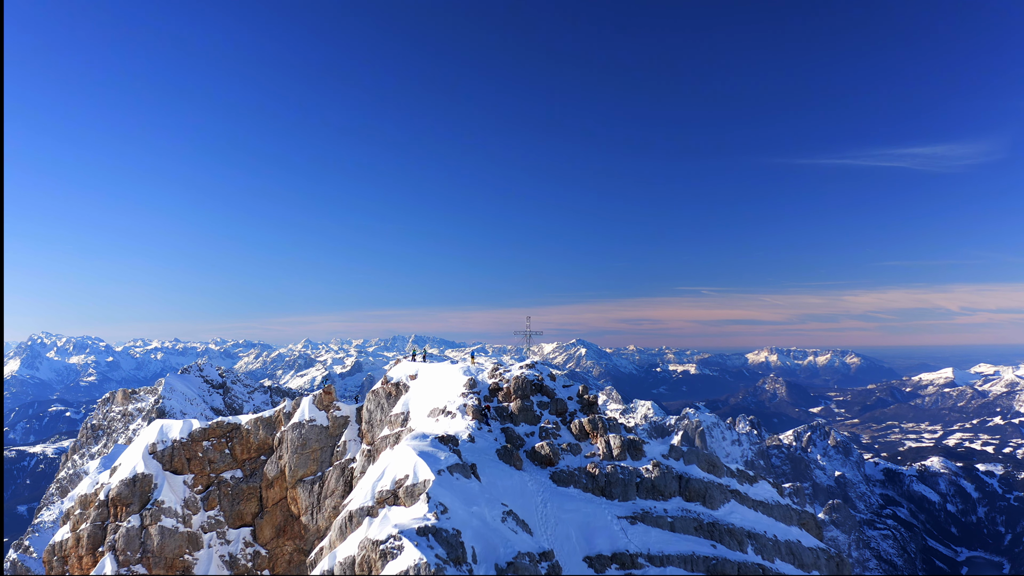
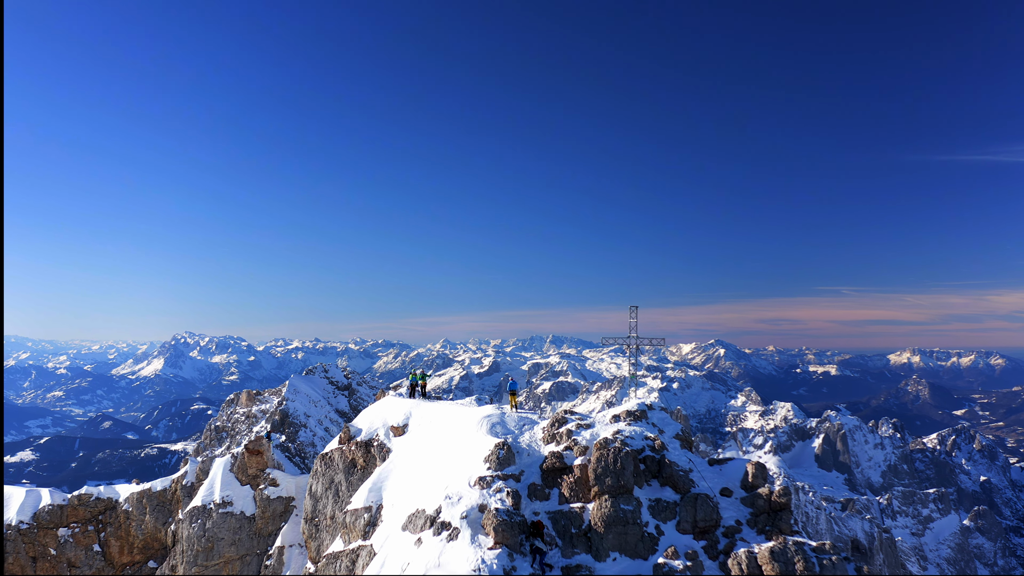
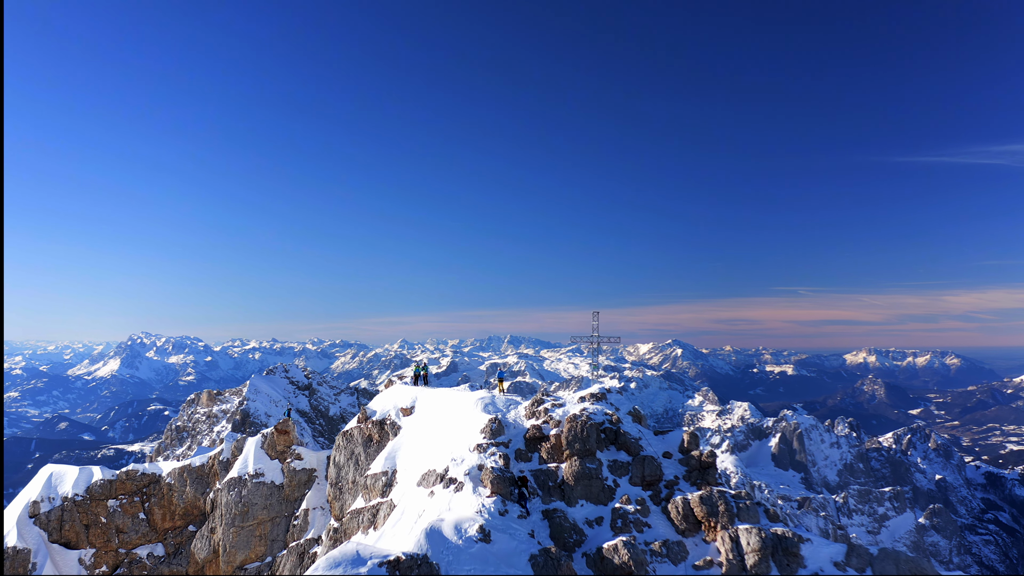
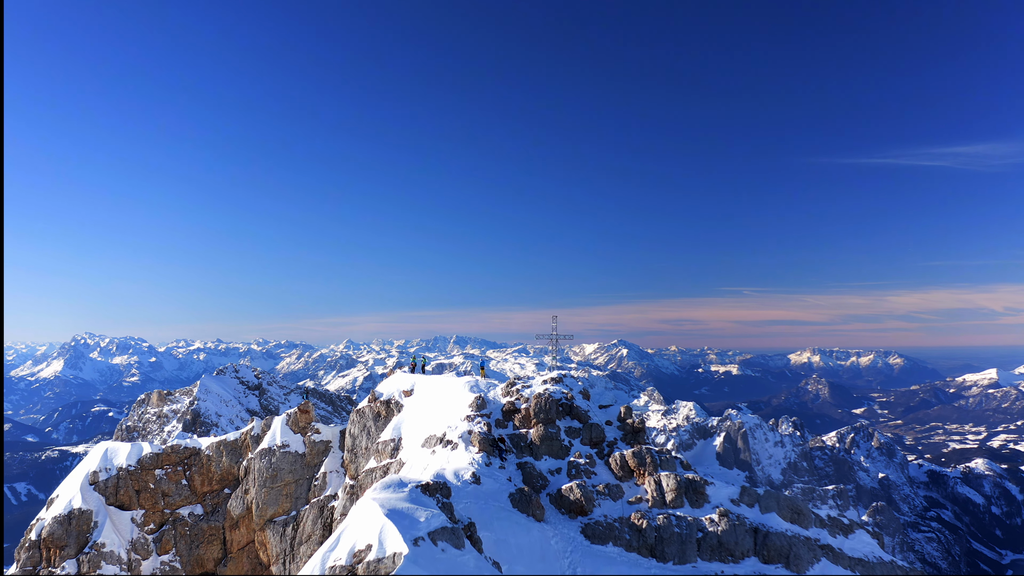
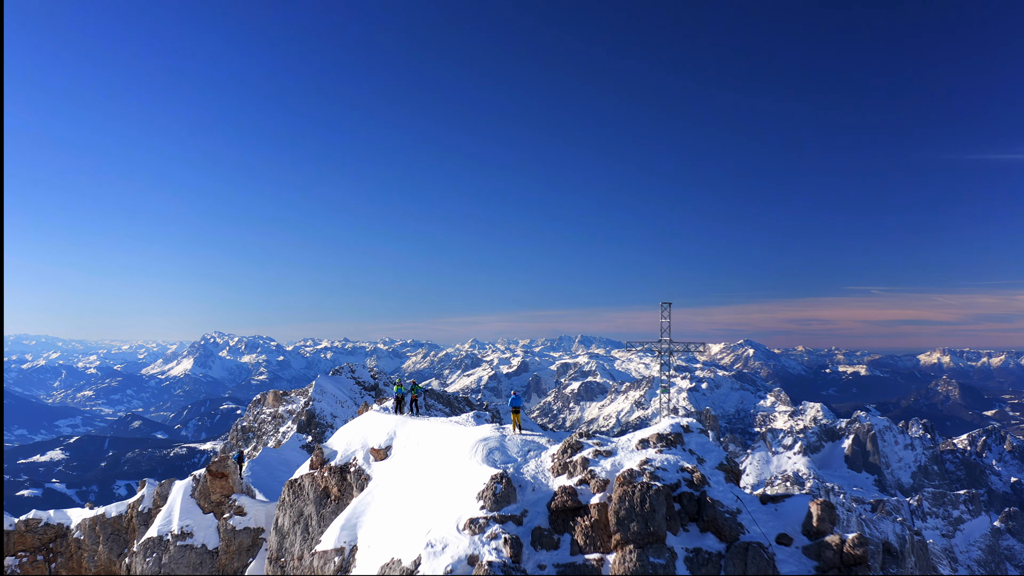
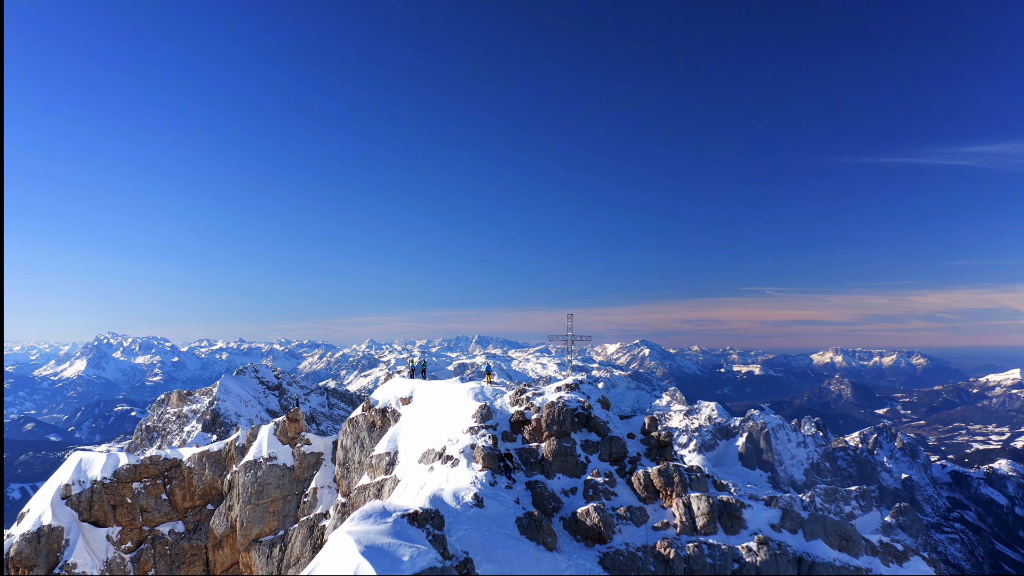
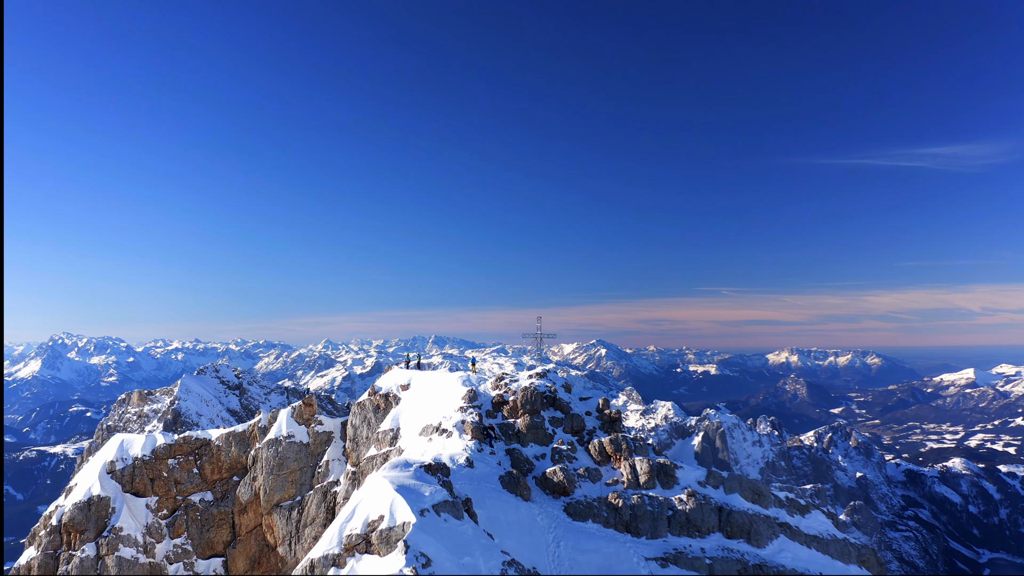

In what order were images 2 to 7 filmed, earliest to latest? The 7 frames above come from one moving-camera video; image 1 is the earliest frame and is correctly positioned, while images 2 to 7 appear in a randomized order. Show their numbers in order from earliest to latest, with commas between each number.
7, 4, 6, 3, 2, 5
